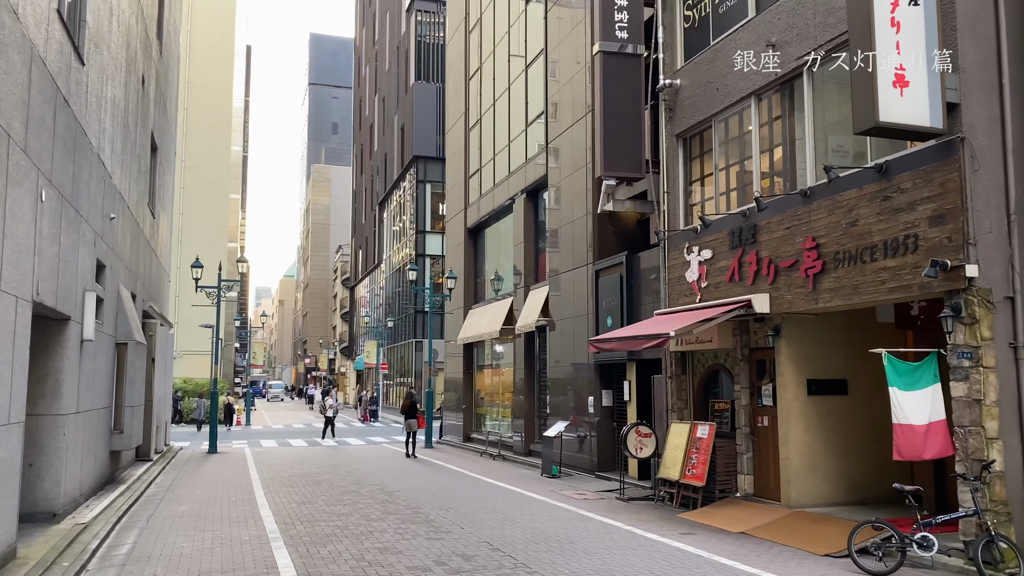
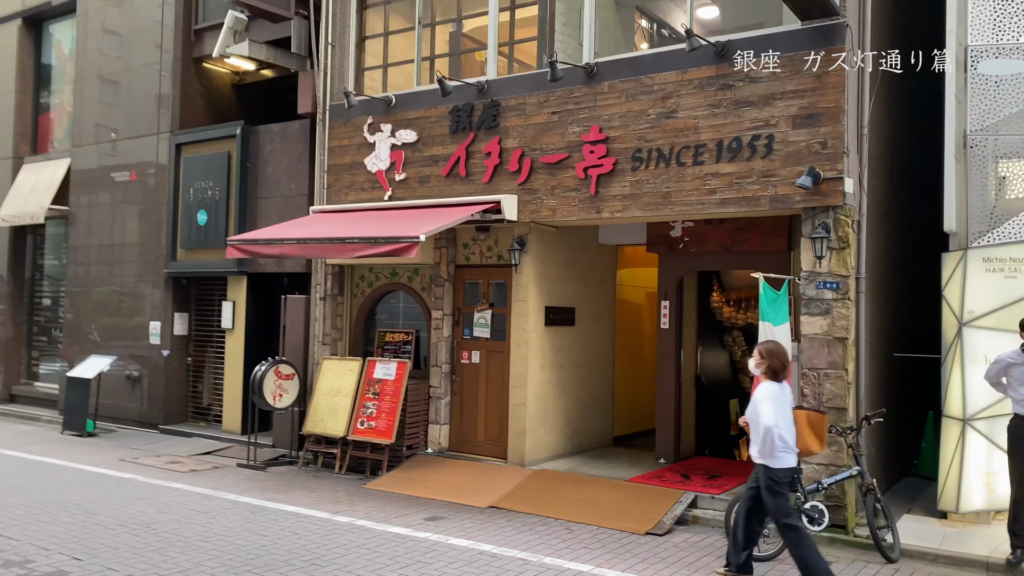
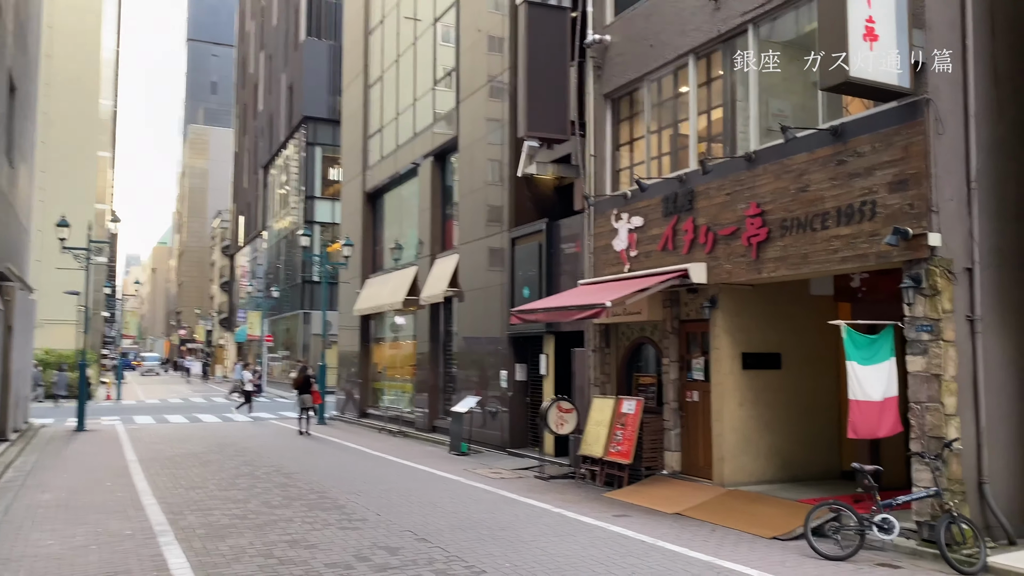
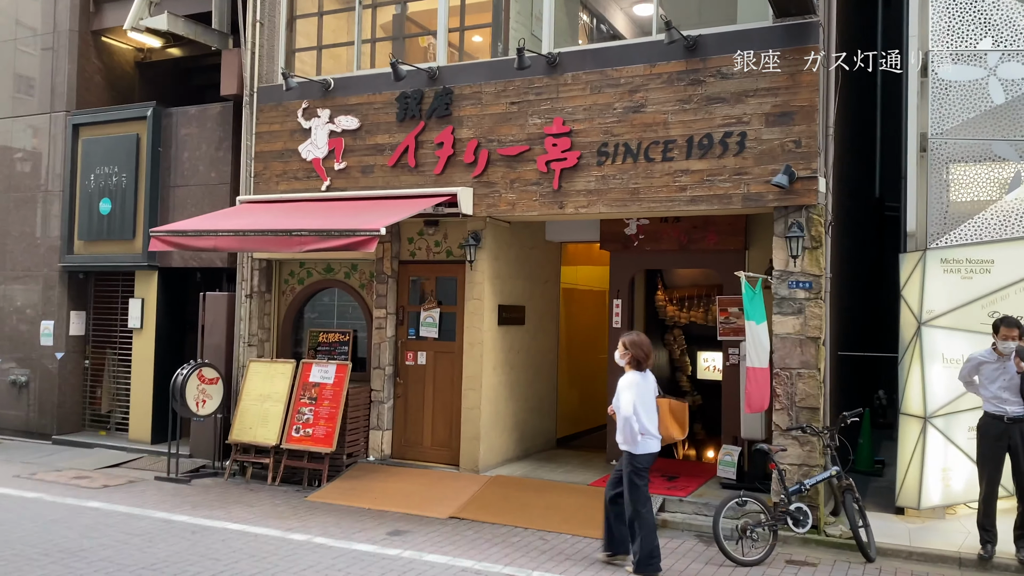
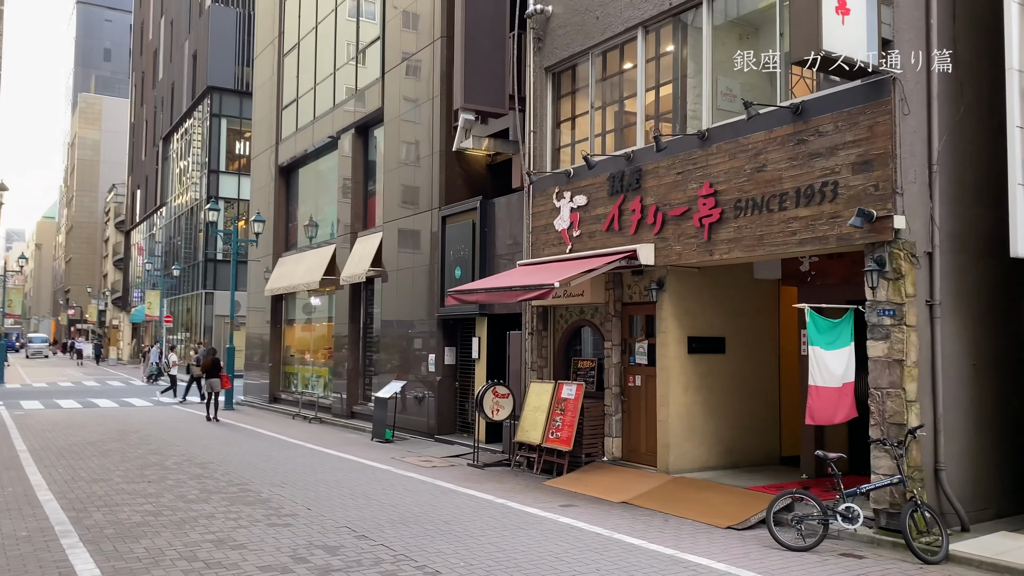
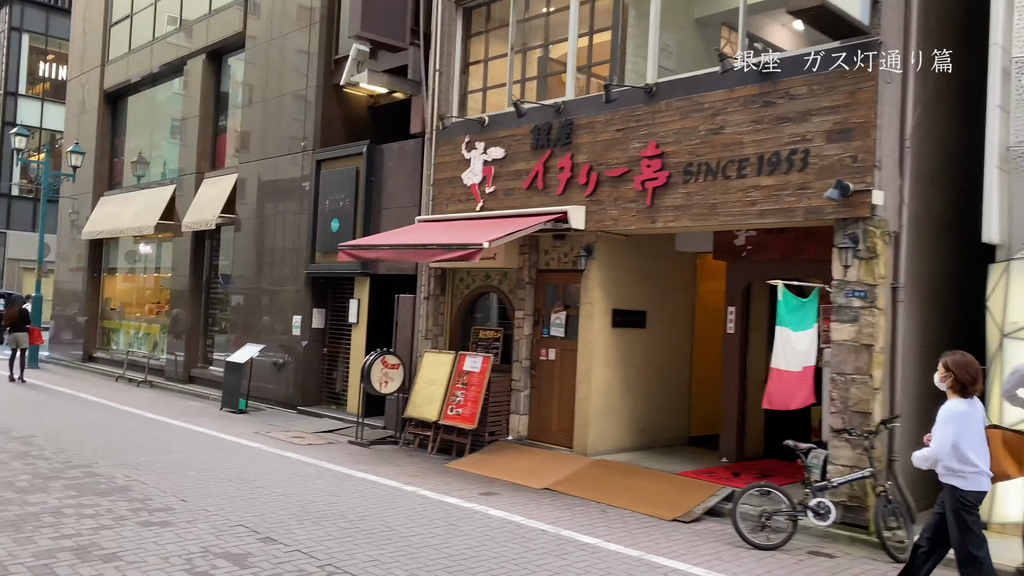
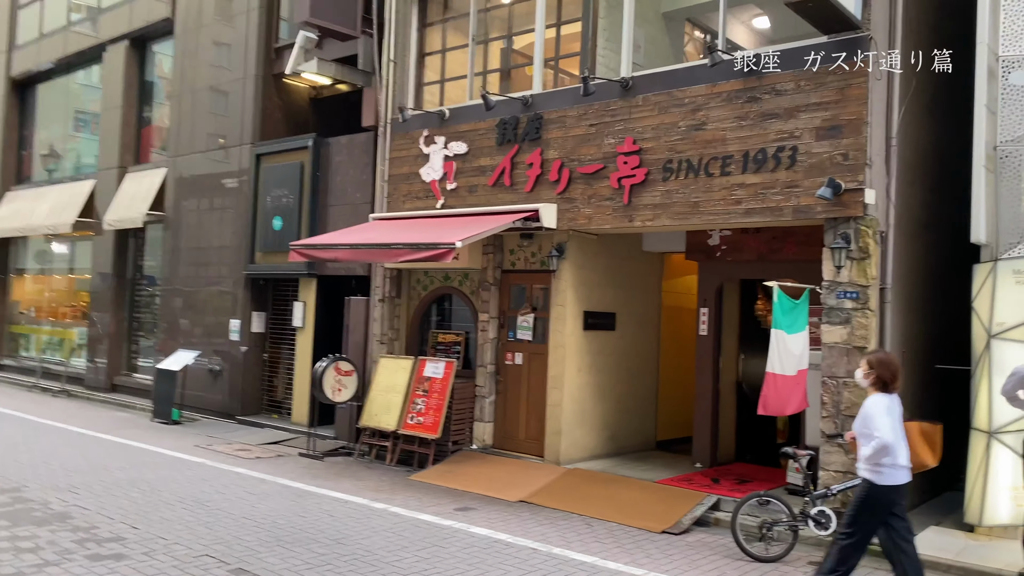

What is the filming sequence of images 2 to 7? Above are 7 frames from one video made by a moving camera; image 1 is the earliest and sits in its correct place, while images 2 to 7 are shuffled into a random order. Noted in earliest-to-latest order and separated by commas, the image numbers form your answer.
3, 5, 6, 7, 2, 4
